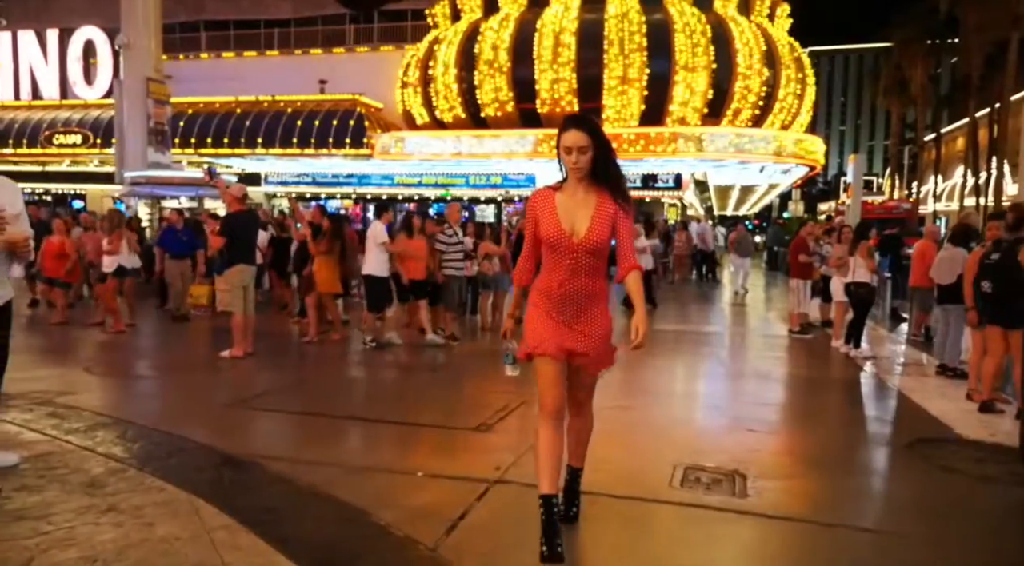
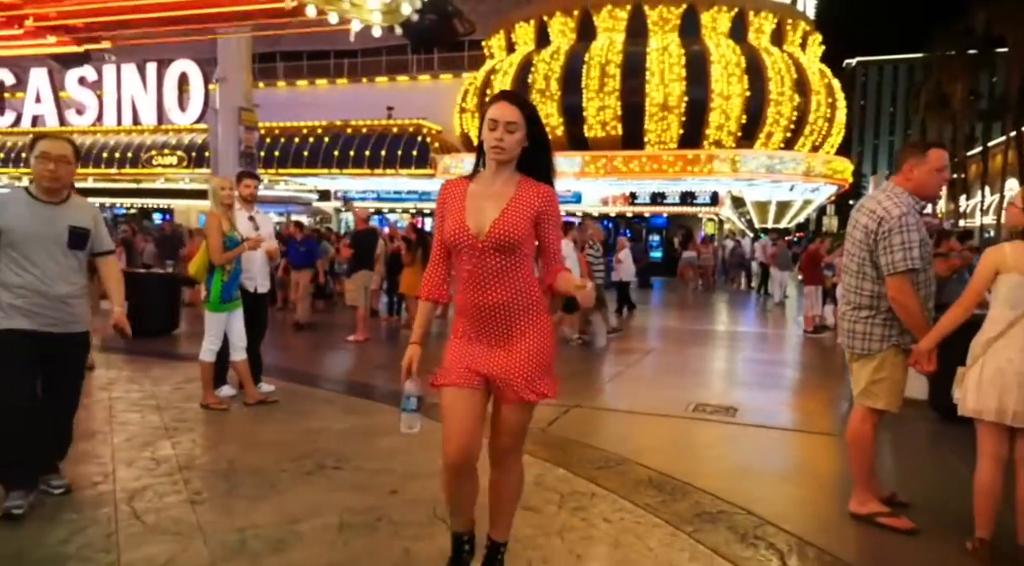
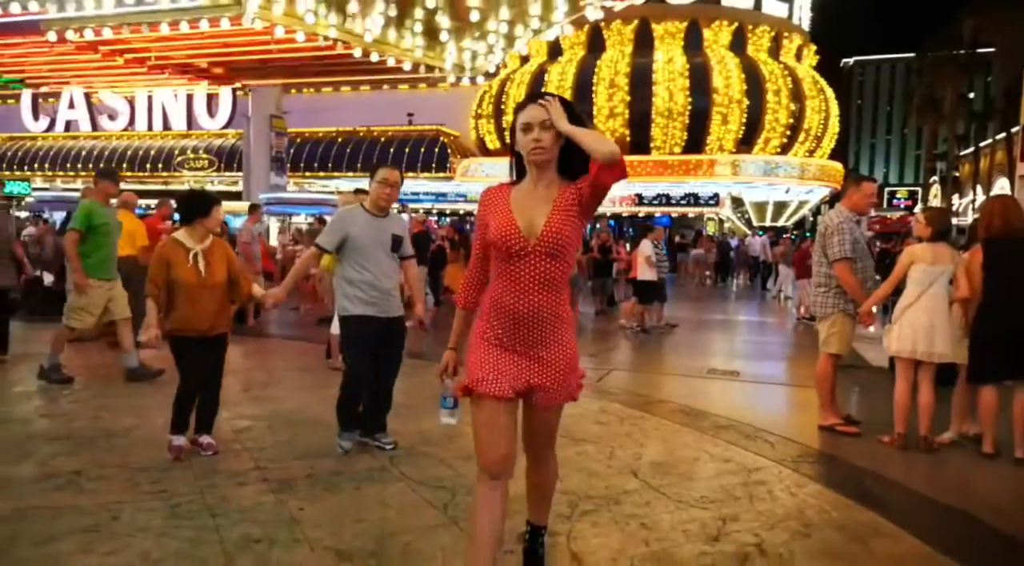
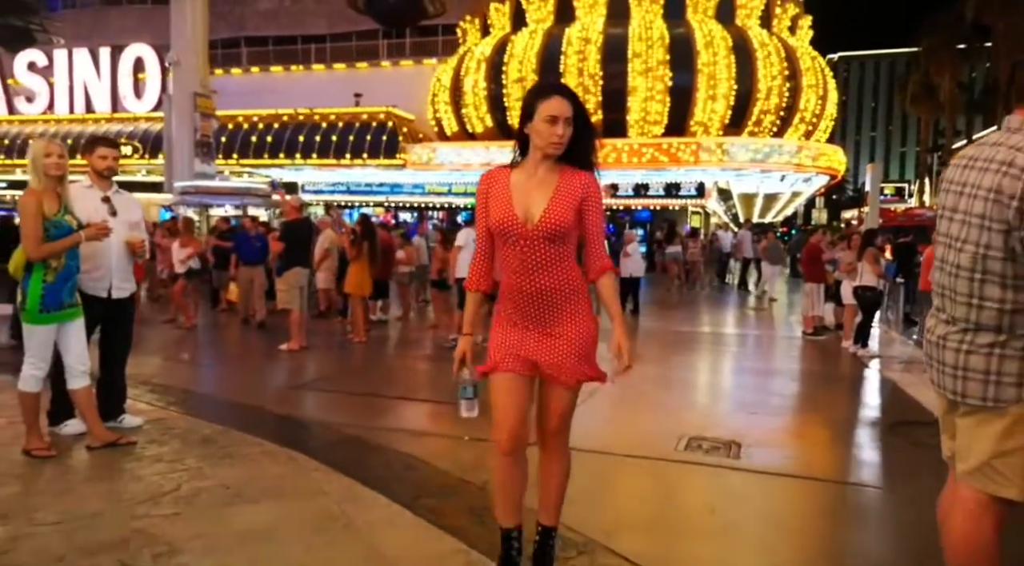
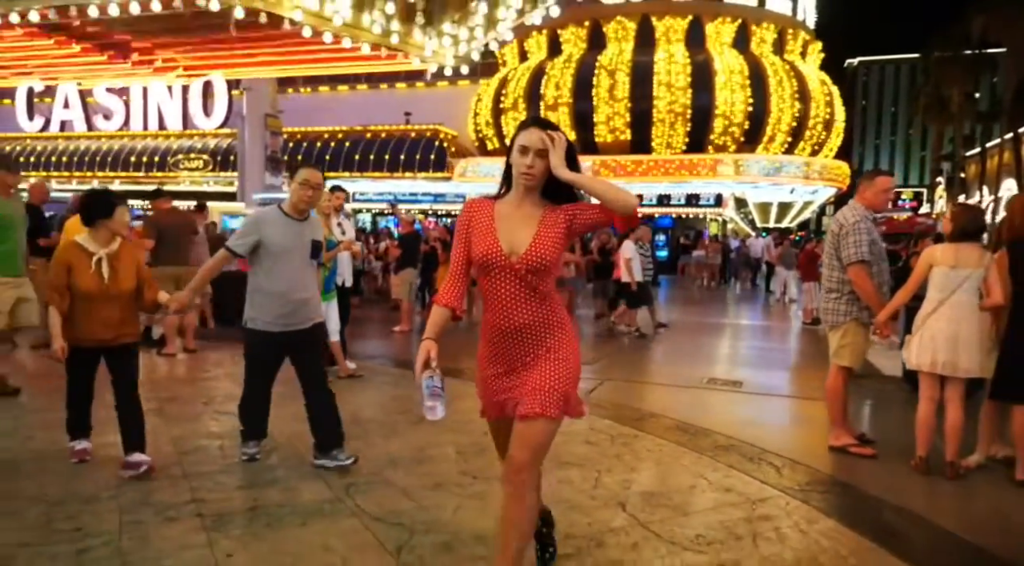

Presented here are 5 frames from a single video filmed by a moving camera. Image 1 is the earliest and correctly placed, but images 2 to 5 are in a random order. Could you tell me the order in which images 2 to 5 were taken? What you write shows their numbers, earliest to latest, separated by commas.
4, 2, 5, 3
